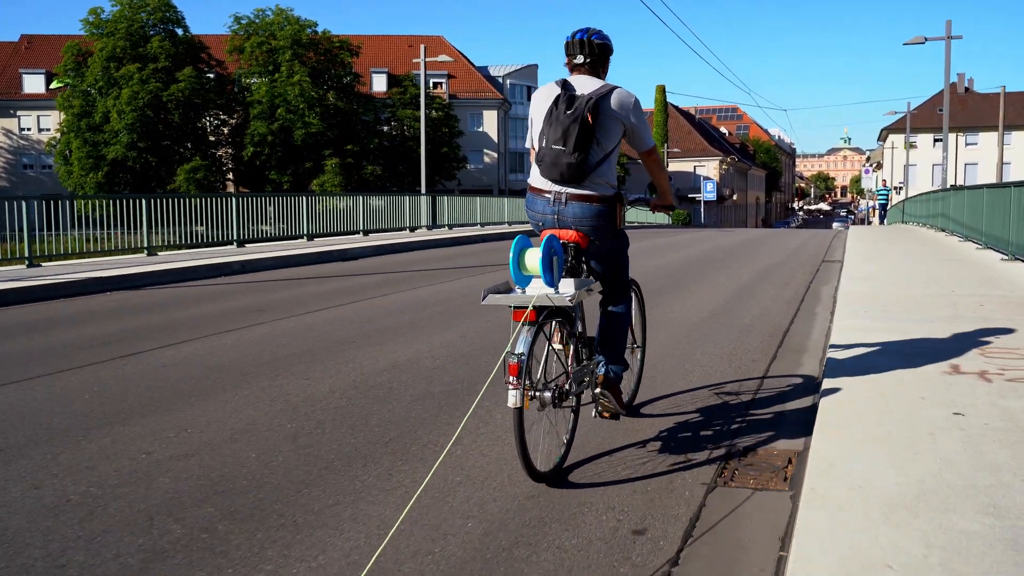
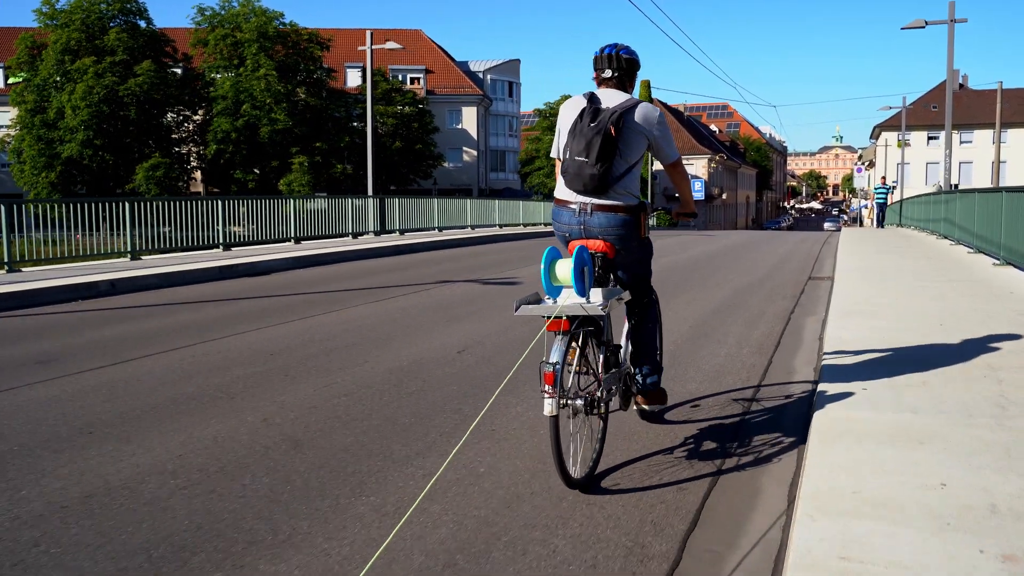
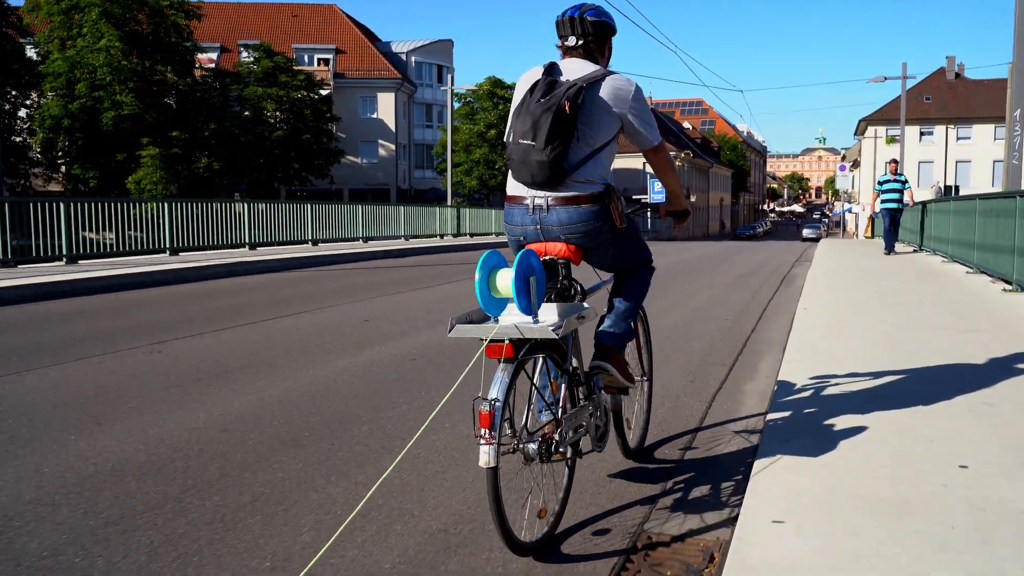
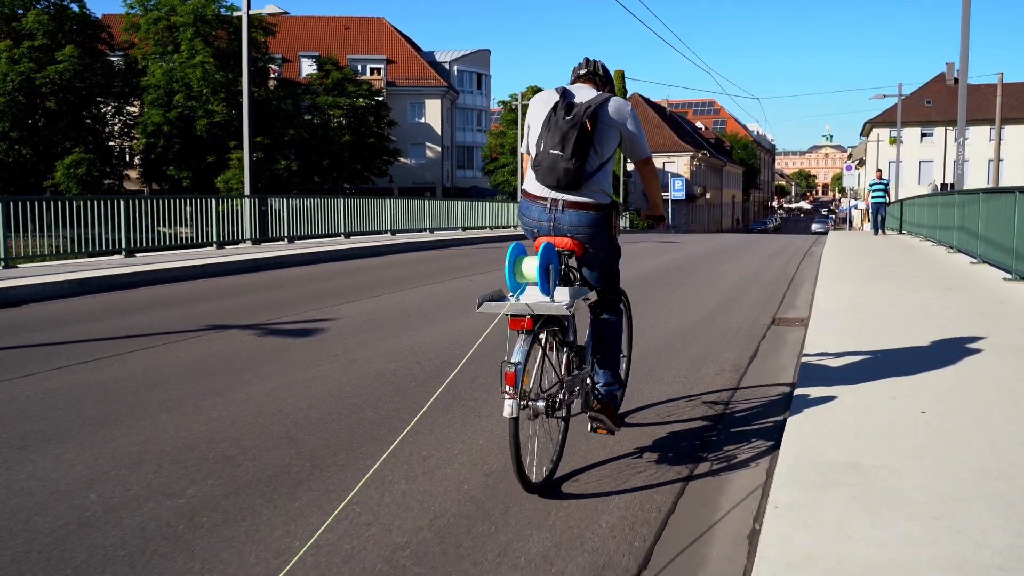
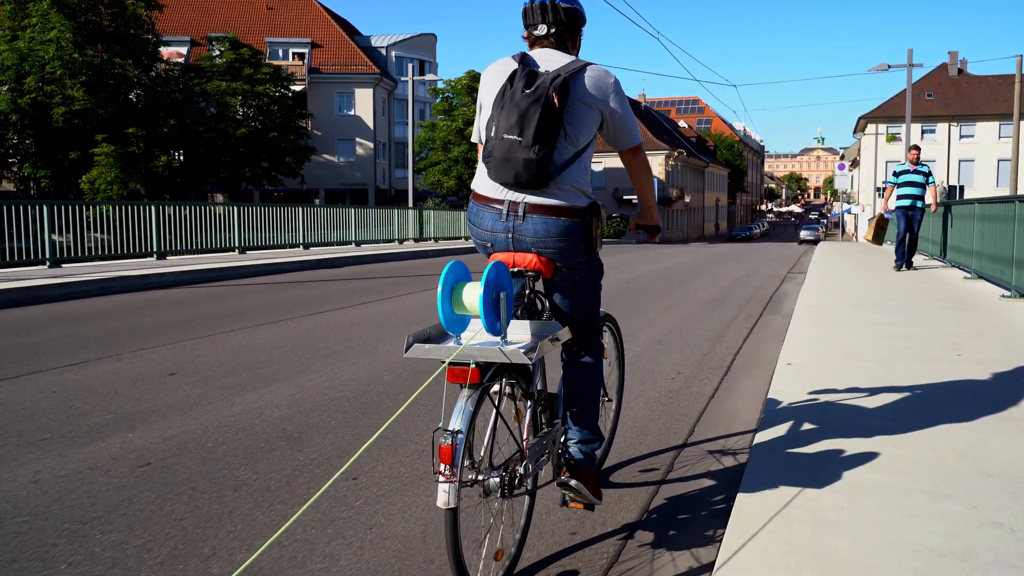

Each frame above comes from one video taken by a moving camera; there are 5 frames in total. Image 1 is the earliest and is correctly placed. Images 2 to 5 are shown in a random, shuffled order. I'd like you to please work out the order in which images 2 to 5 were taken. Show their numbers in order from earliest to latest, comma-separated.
2, 4, 3, 5
